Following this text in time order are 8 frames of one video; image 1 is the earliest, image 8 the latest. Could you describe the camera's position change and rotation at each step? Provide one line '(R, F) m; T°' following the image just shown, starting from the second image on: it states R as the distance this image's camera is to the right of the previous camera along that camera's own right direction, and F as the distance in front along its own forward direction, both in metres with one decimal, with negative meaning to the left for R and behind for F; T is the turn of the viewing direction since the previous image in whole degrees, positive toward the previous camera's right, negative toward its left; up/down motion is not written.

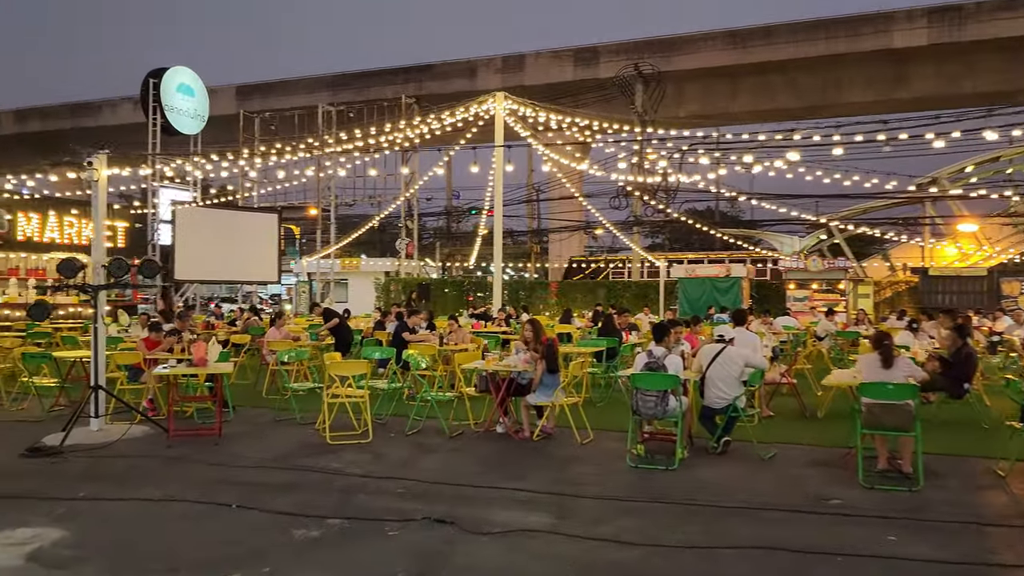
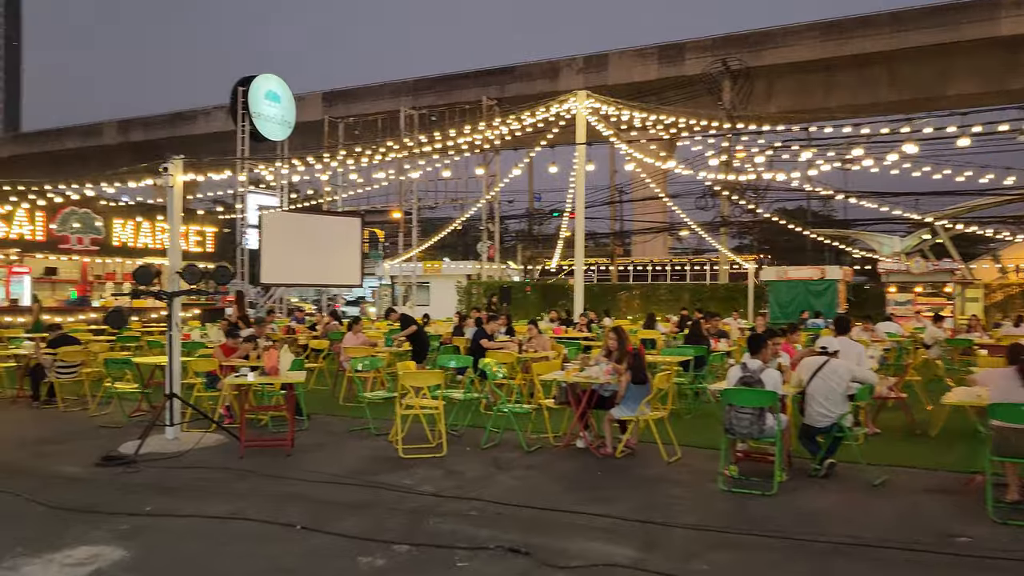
(0.0, +0.4) m; -6°
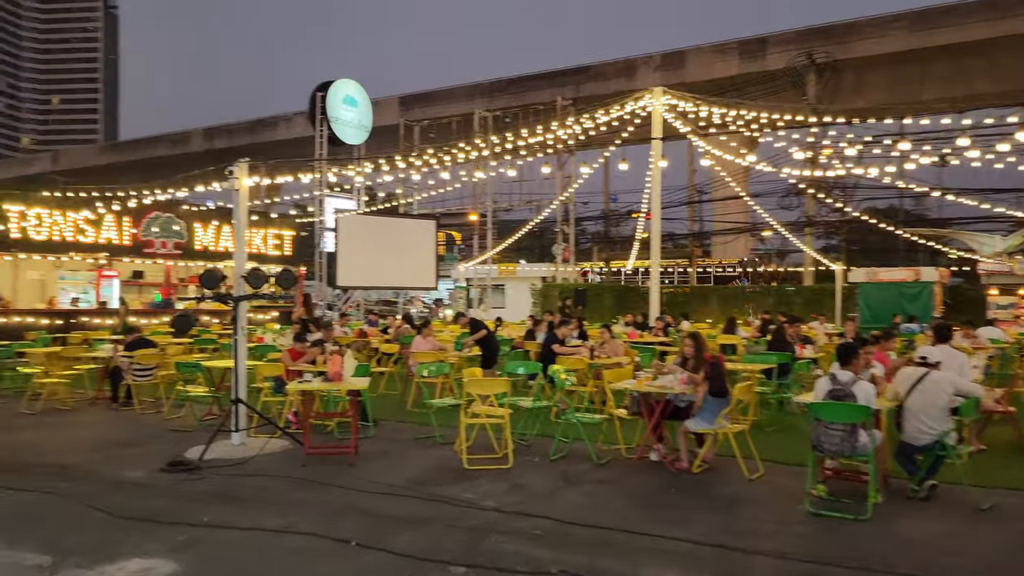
(+0.1, +0.3) m; -5°
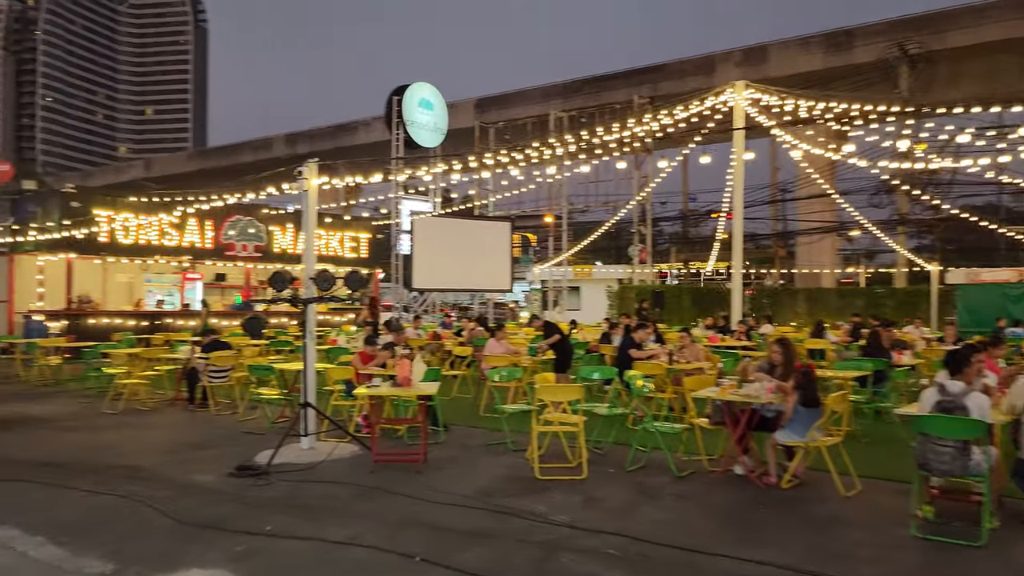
(0.0, +0.3) m; -5°
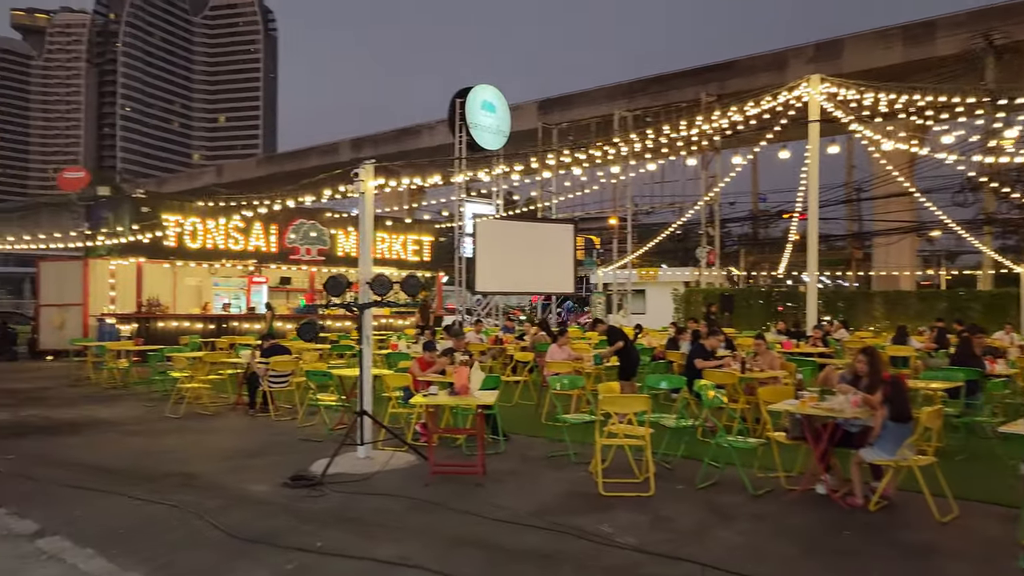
(0.0, +0.3) m; -4°
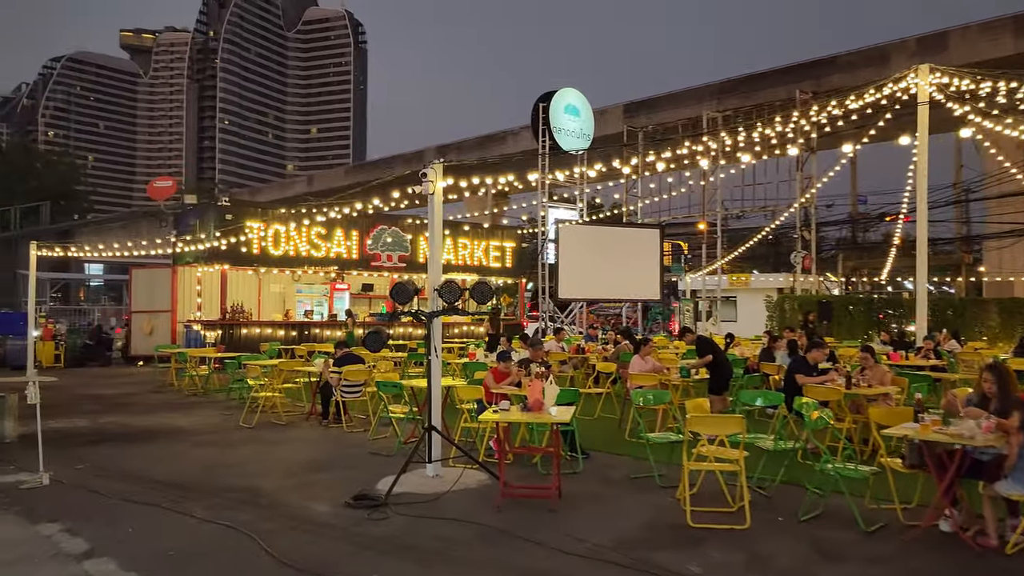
(+0.1, +0.6) m; -6°
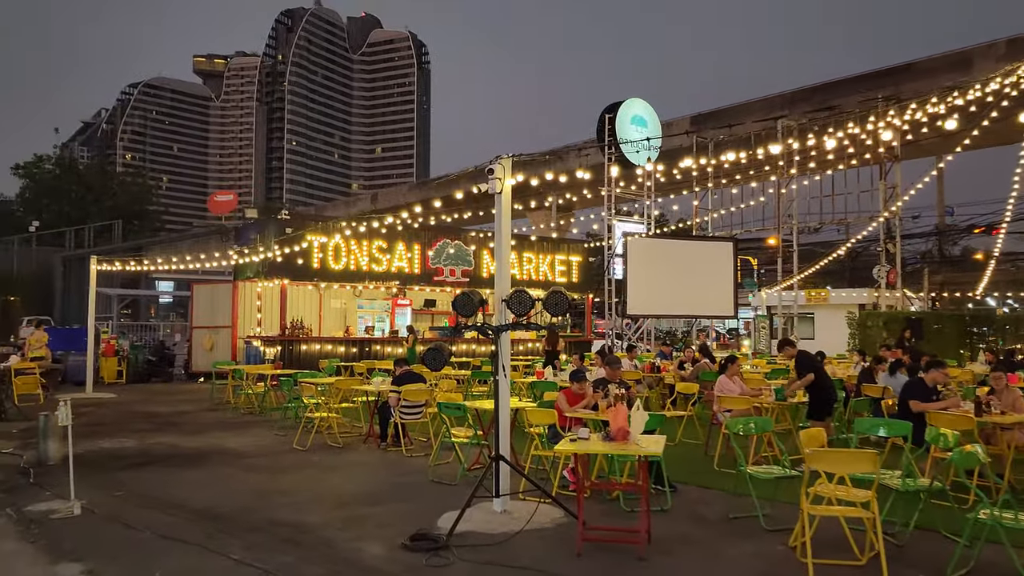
(-0.1, +0.8) m; -4°
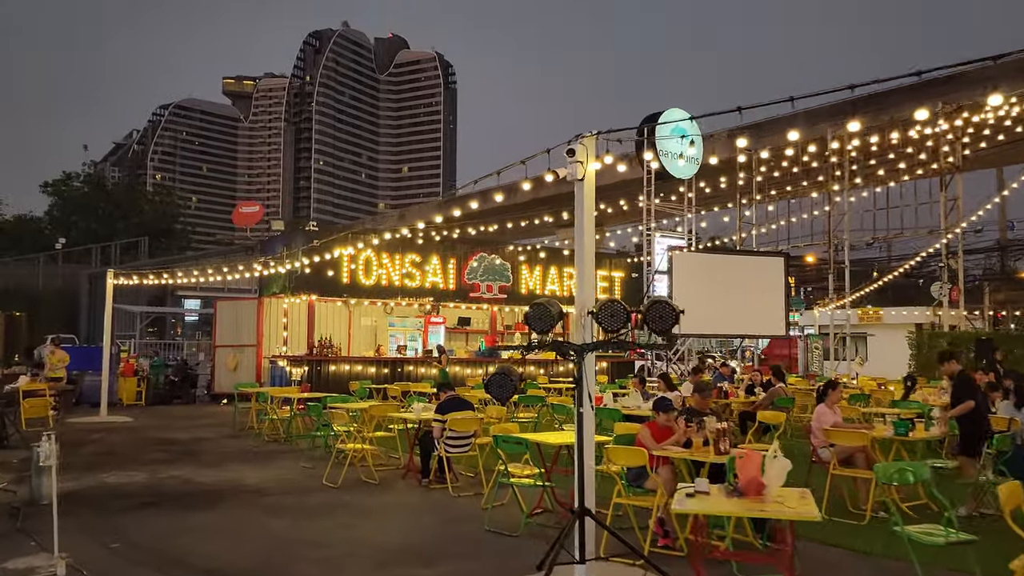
(-0.4, +1.2) m; -2°
